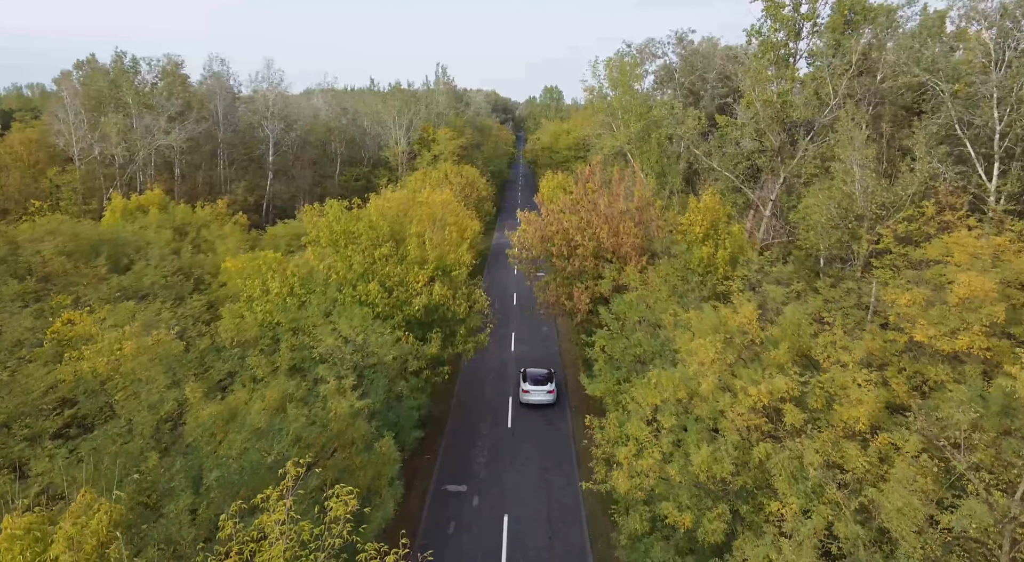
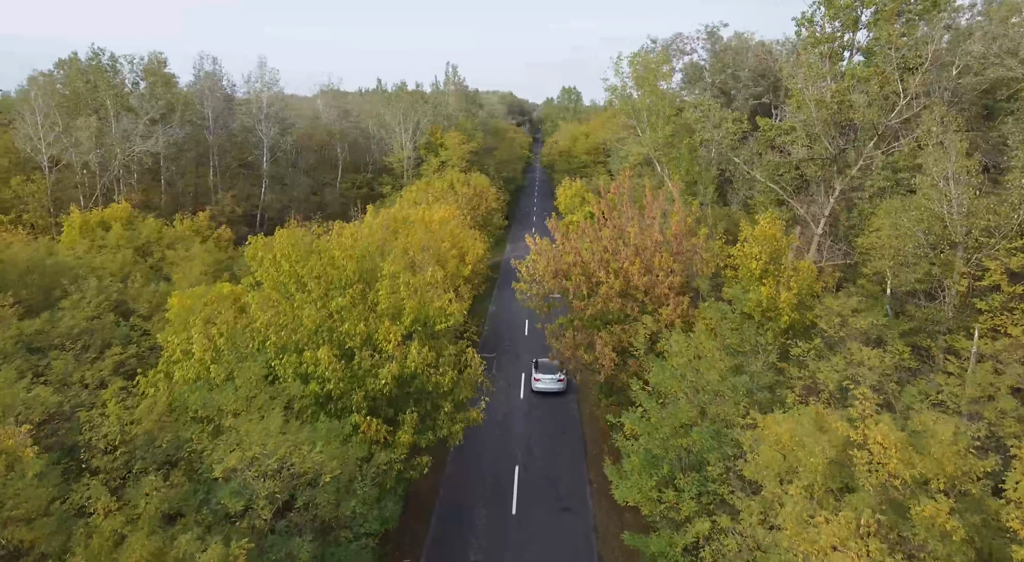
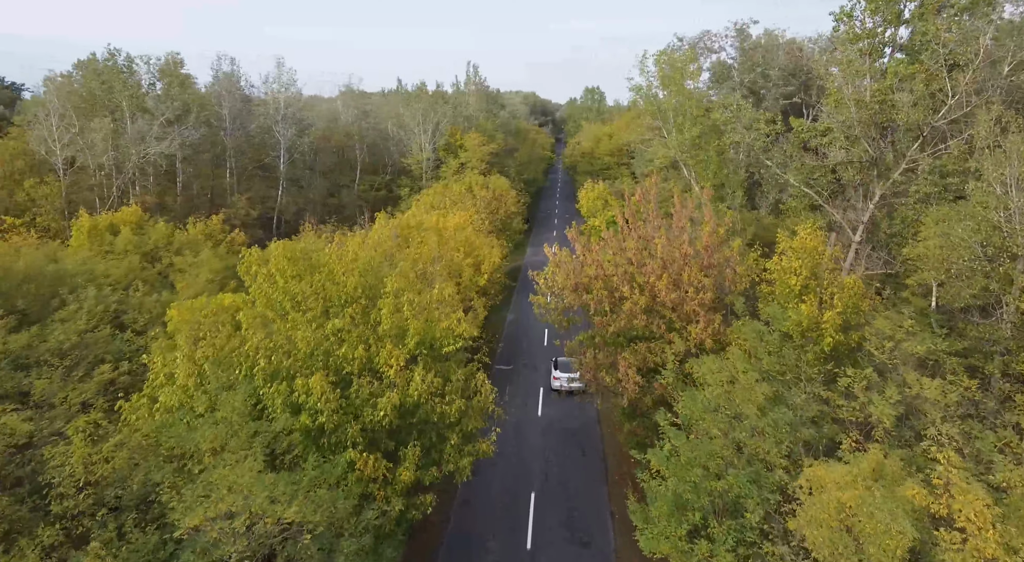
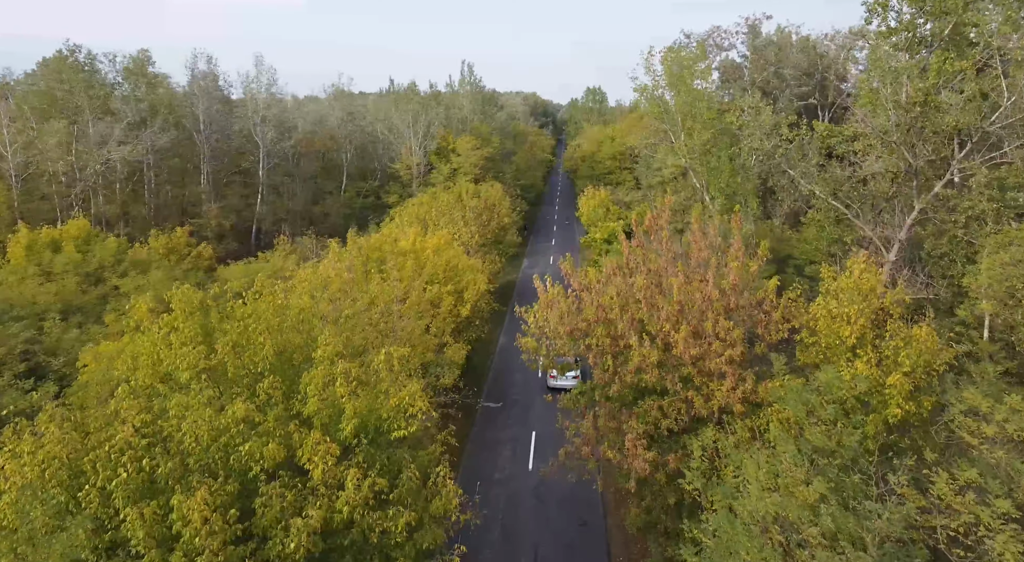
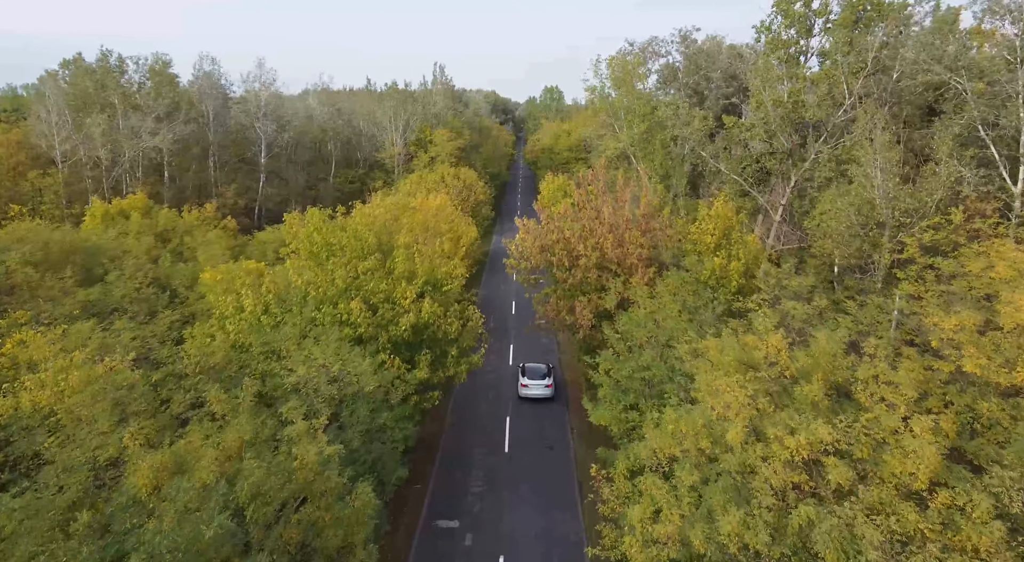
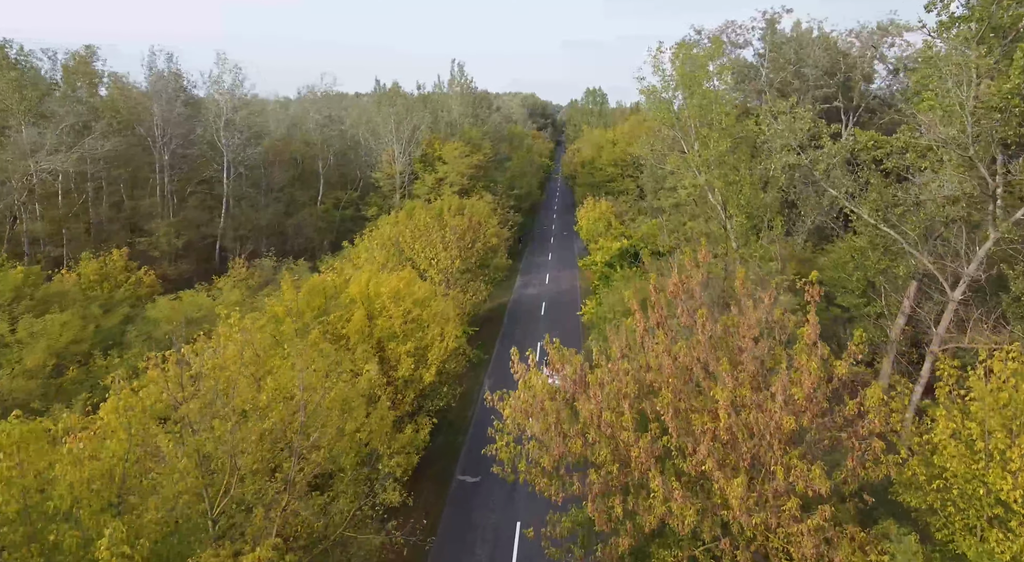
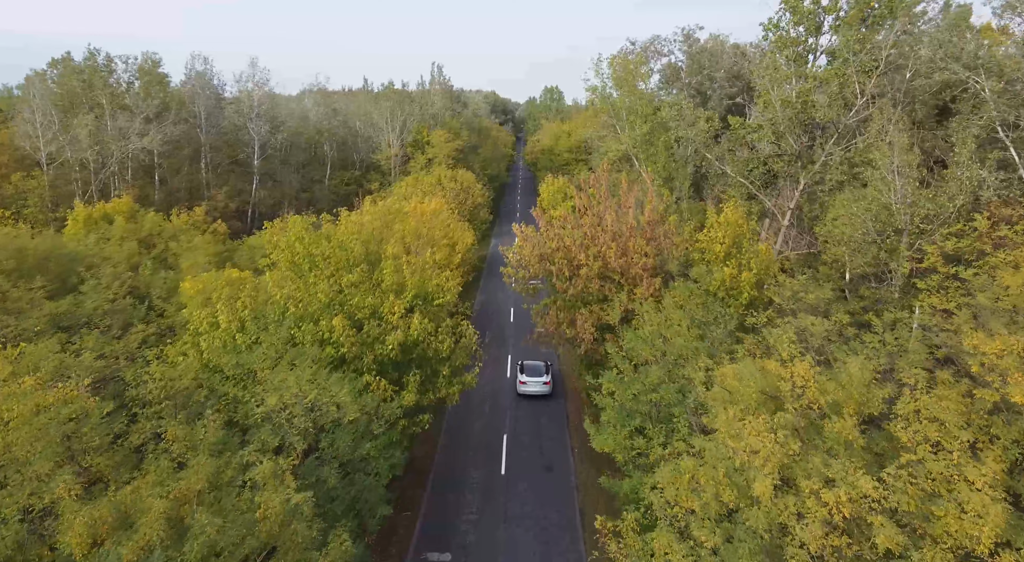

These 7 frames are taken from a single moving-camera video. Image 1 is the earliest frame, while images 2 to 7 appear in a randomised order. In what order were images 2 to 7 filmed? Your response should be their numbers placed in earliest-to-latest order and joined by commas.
5, 7, 2, 3, 4, 6
